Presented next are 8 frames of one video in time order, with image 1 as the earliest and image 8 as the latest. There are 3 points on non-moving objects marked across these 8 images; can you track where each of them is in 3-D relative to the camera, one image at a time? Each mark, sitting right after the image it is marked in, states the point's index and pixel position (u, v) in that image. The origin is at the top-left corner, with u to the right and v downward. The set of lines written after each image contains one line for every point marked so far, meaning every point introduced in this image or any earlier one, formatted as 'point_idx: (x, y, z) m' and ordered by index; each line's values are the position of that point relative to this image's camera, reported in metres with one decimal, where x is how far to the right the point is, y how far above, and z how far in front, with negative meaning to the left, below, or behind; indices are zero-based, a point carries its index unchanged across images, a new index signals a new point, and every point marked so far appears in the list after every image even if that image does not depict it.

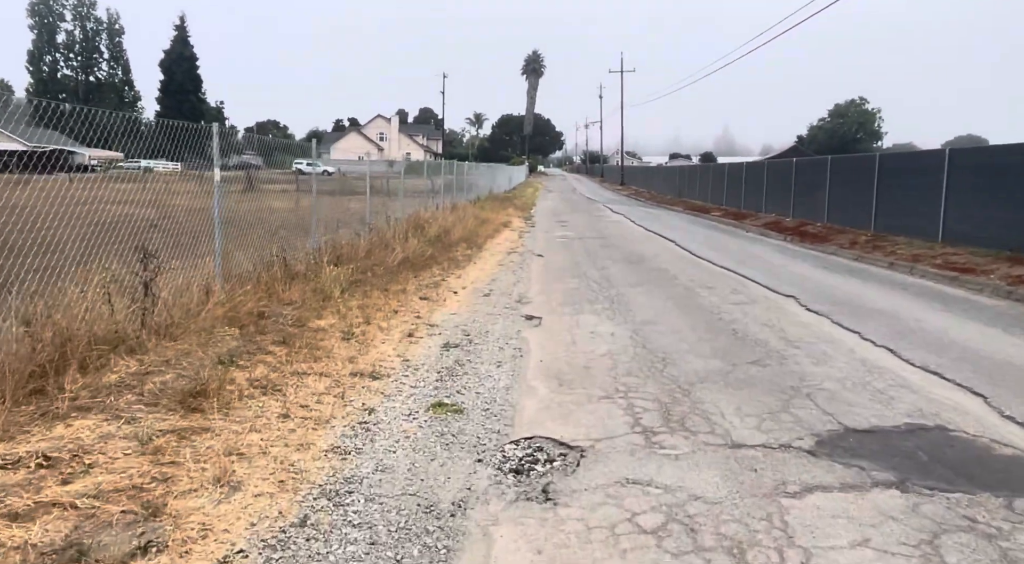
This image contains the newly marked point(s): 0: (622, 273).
0: (+1.7, +0.1, +13.4) m
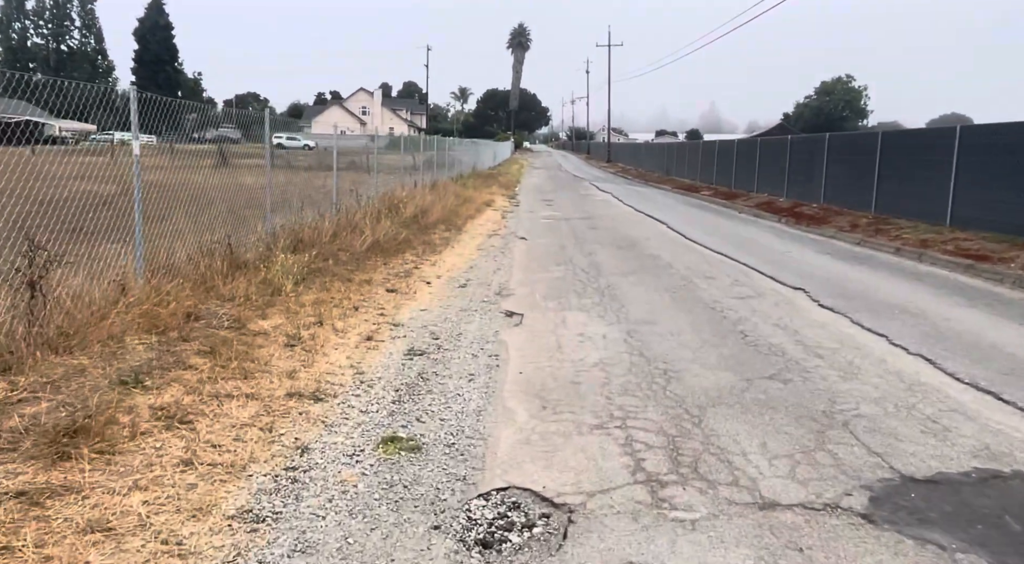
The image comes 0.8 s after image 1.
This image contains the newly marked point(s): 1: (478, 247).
0: (+1.4, +0.3, +12.3) m
1: (-0.6, +0.6, +14.3) m
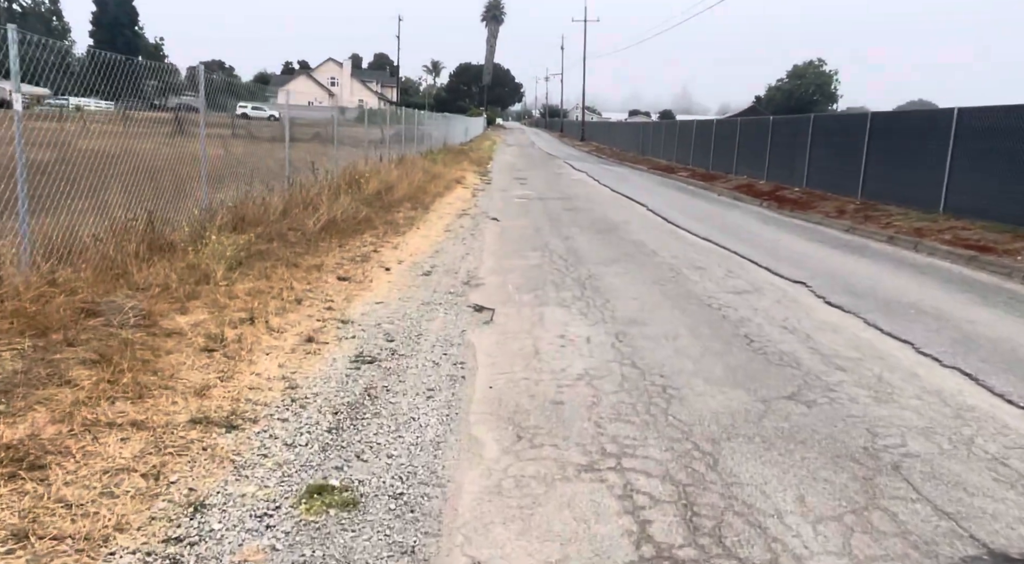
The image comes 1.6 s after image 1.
0: (+1.0, +0.5, +11.3) m
1: (-1.0, +0.8, +13.1) m
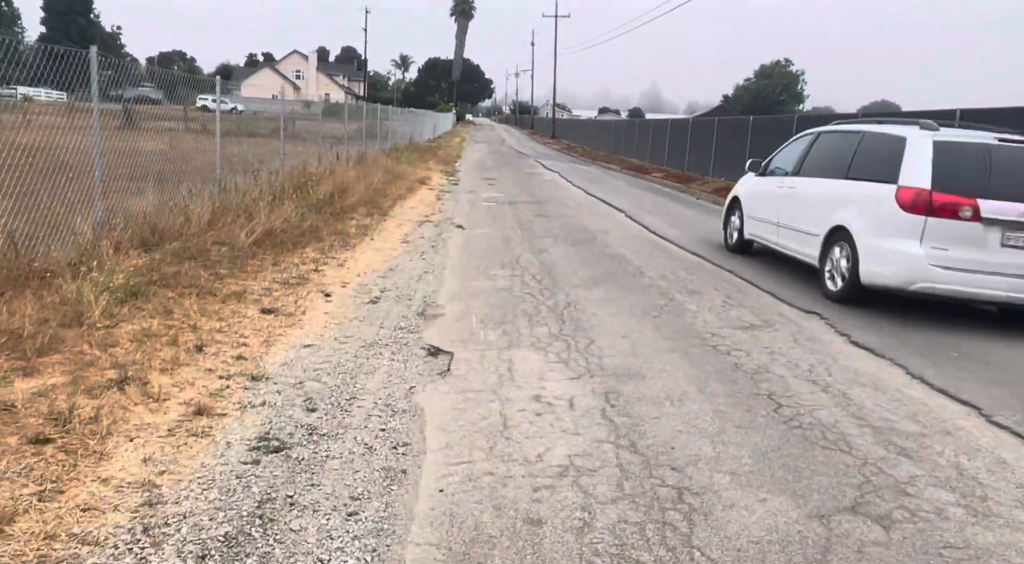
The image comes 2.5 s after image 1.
0: (+0.6, +0.2, +9.9) m
1: (-1.5, +0.6, +11.7) m
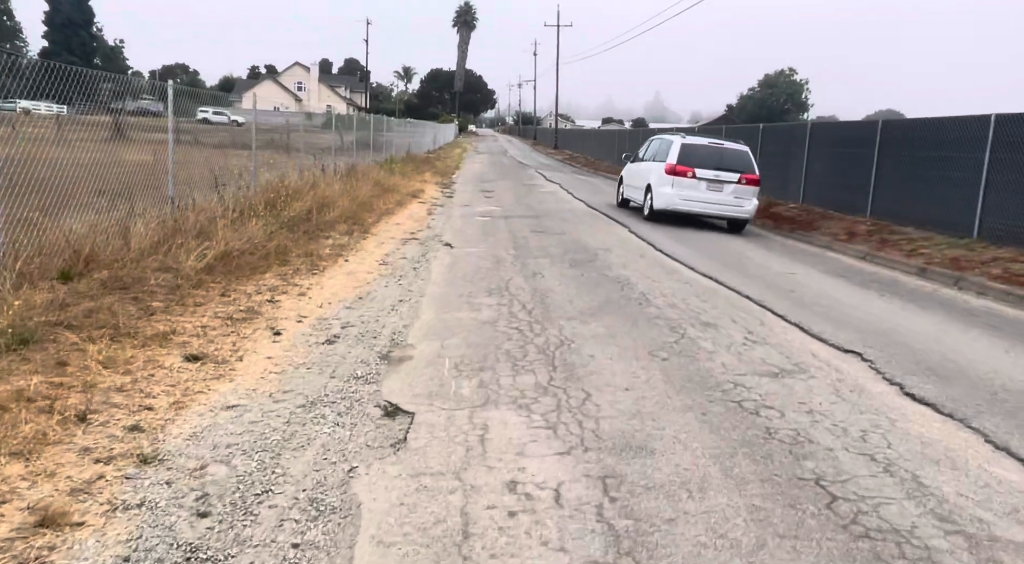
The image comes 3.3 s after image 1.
0: (+0.5, -0.1, +8.8) m
1: (-1.6, +0.3, +10.5) m
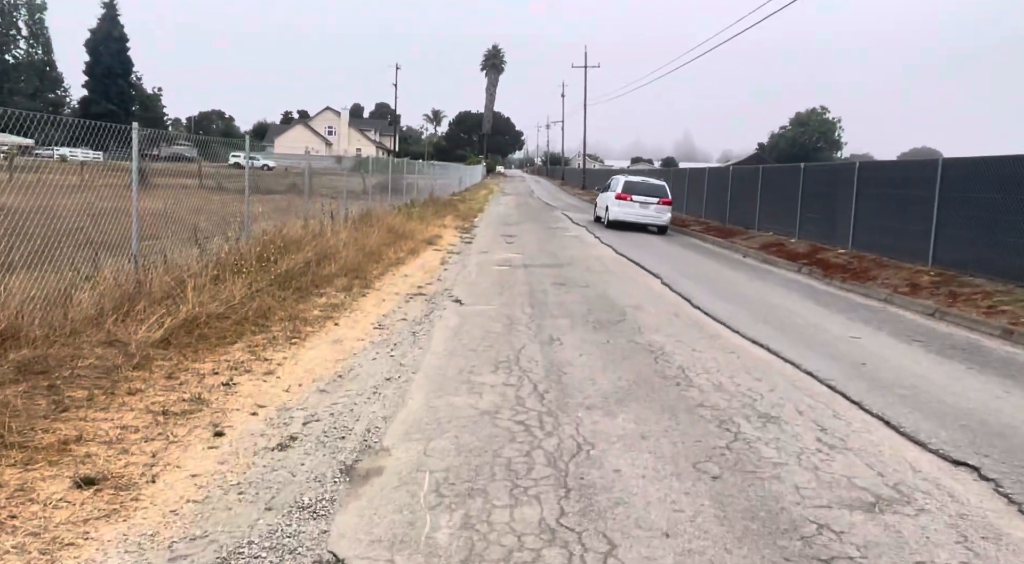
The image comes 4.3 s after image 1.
0: (+0.6, -0.7, +7.3) m
1: (-1.5, -0.4, +9.2) m
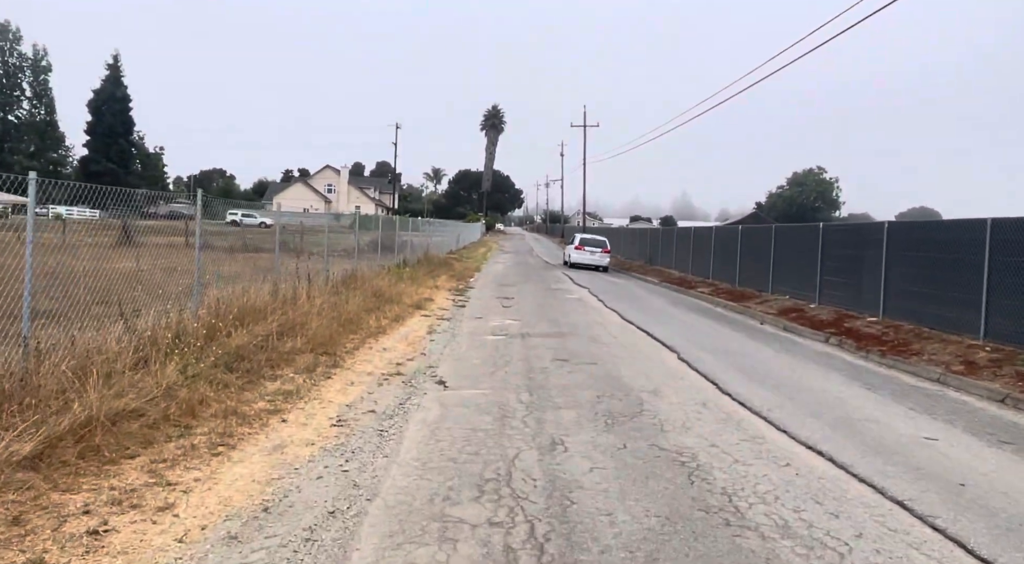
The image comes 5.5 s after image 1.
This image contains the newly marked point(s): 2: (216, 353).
0: (+0.6, -1.3, +5.6) m
1: (-1.5, -1.2, +7.5) m
2: (-3.0, -0.7, +8.7) m
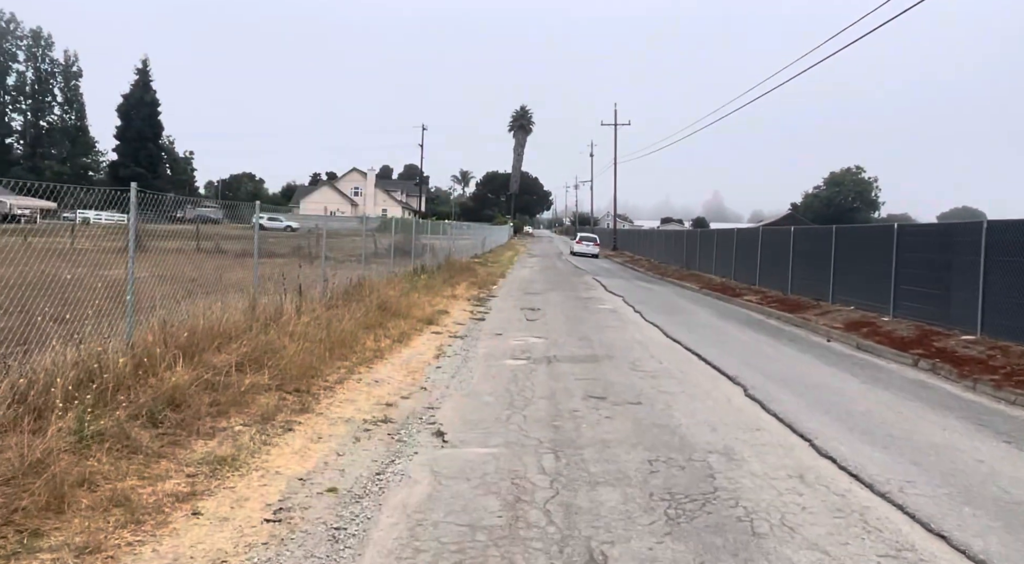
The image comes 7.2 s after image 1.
0: (+0.6, -1.5, +3.2) m
1: (-1.4, -1.4, +5.2) m
2: (-2.9, -0.9, +6.5) m
